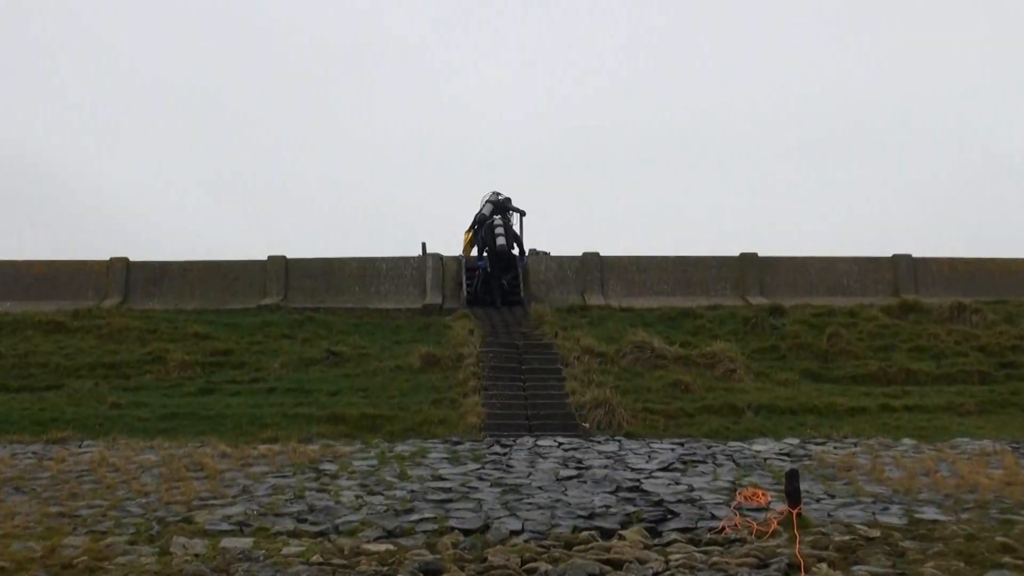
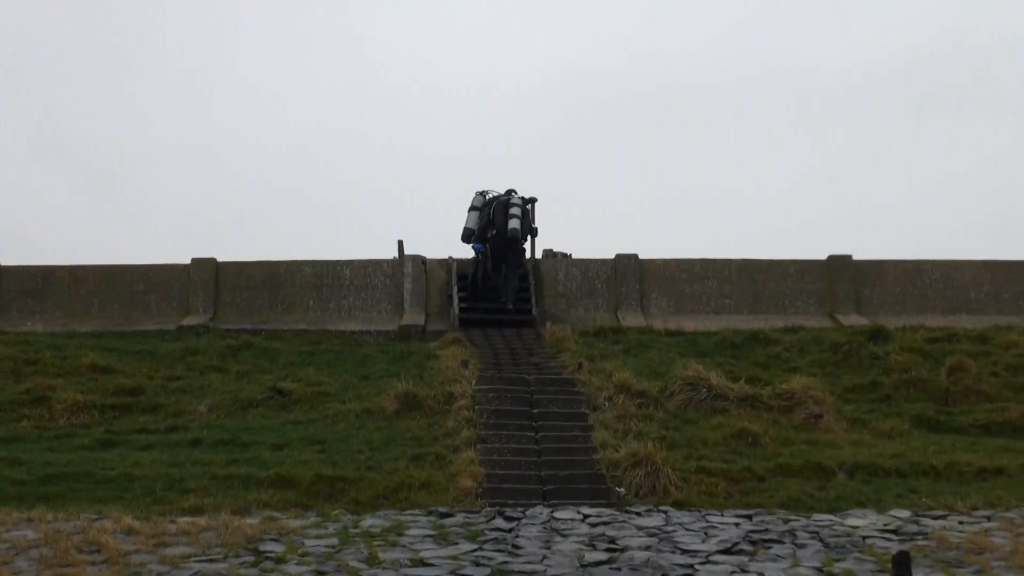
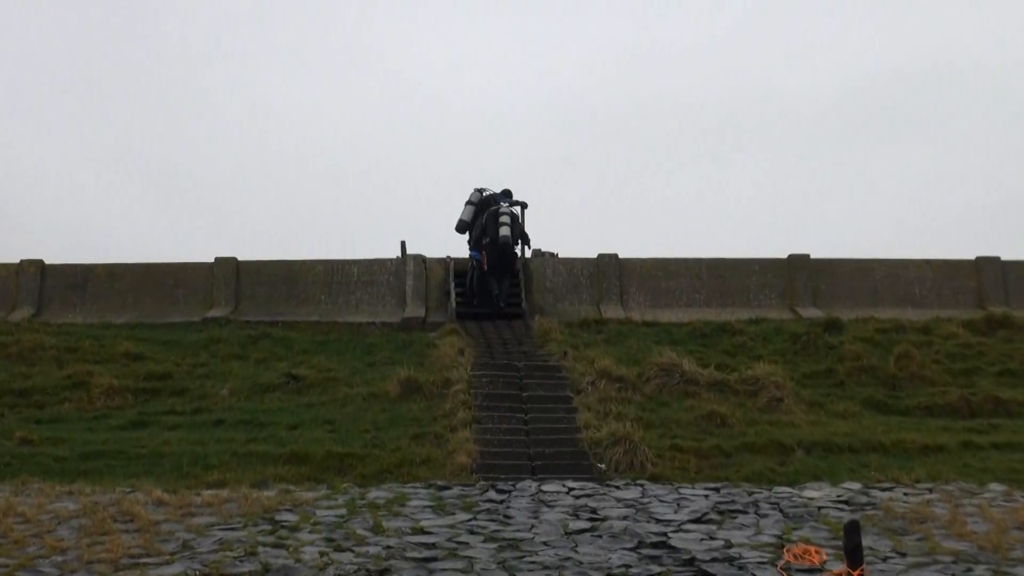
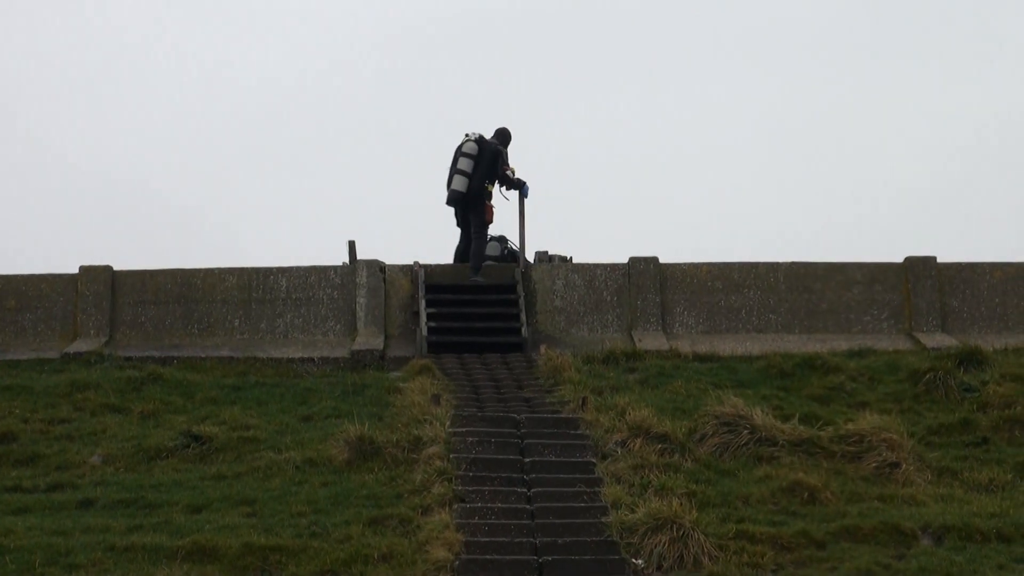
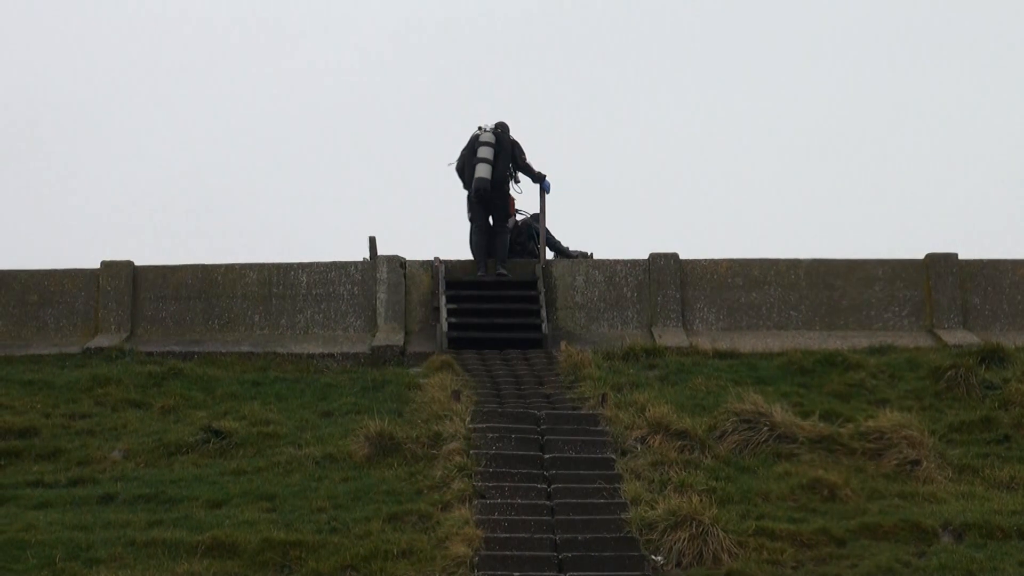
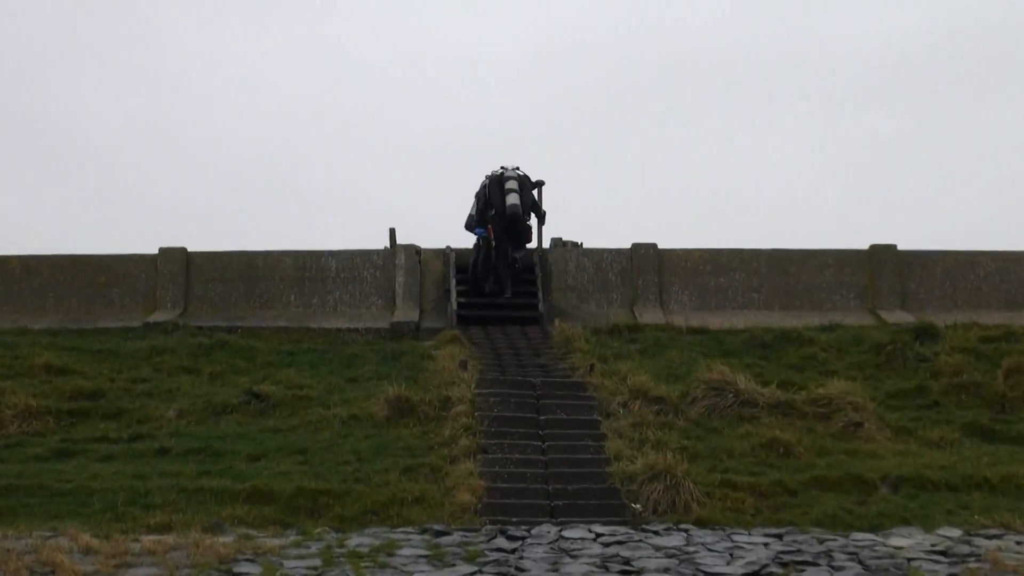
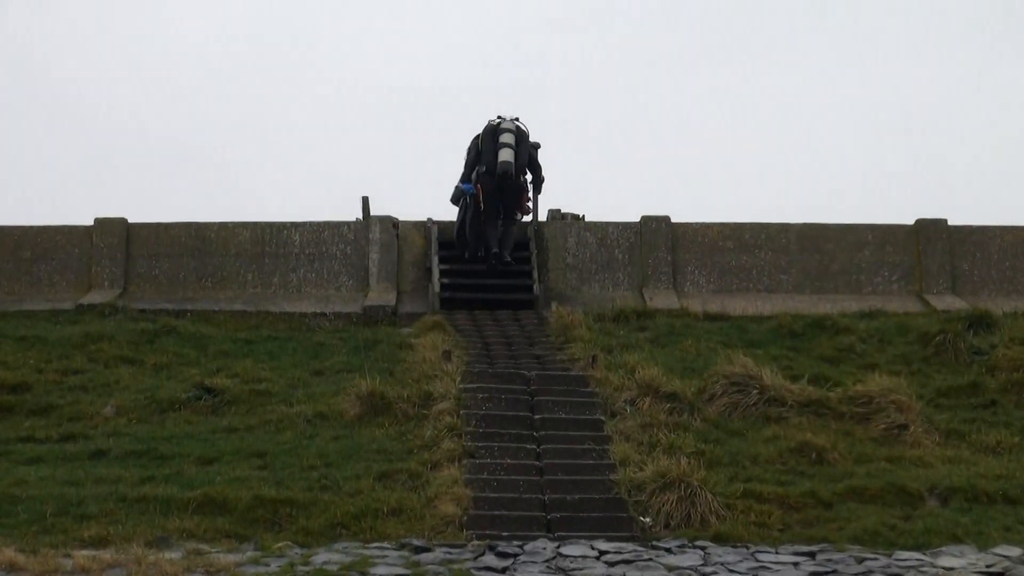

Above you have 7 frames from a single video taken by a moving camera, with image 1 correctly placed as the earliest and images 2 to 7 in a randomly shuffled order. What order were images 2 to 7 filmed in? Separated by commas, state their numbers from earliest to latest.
3, 2, 6, 7, 5, 4
